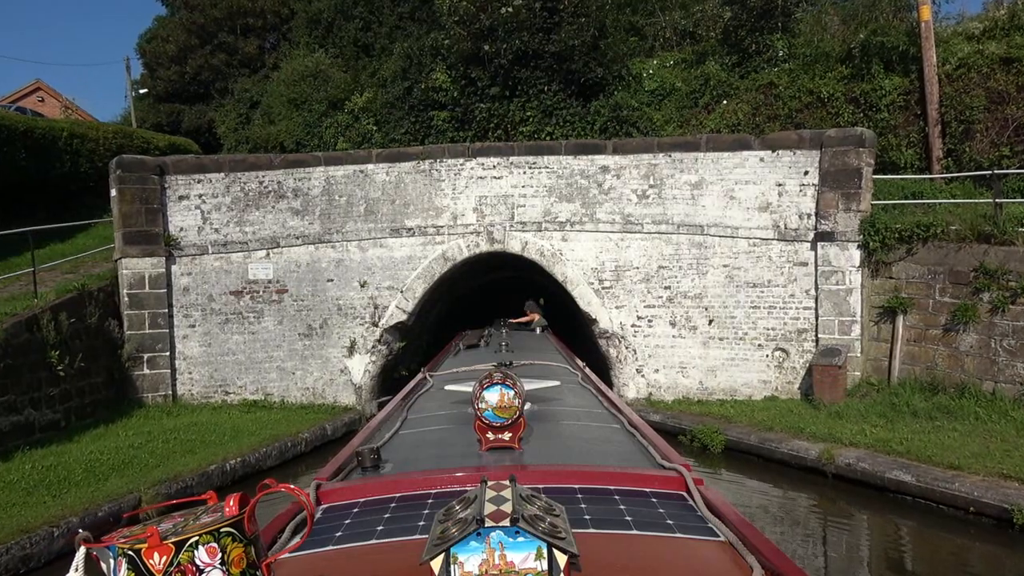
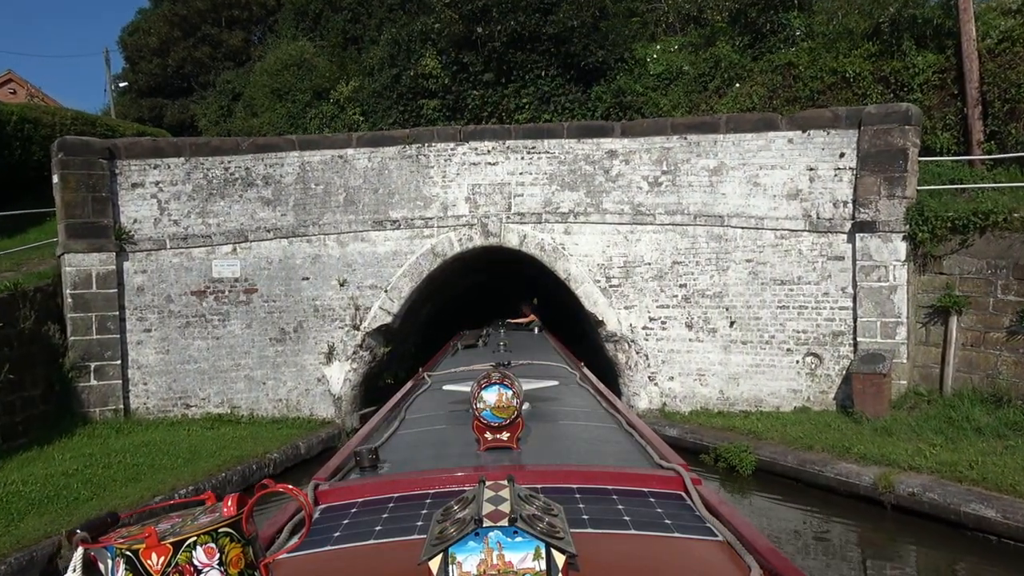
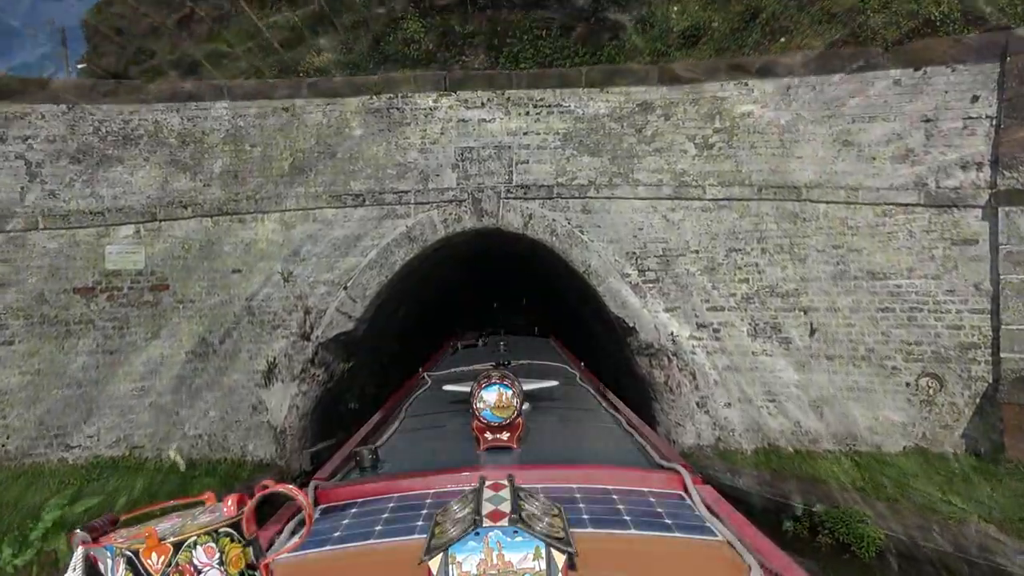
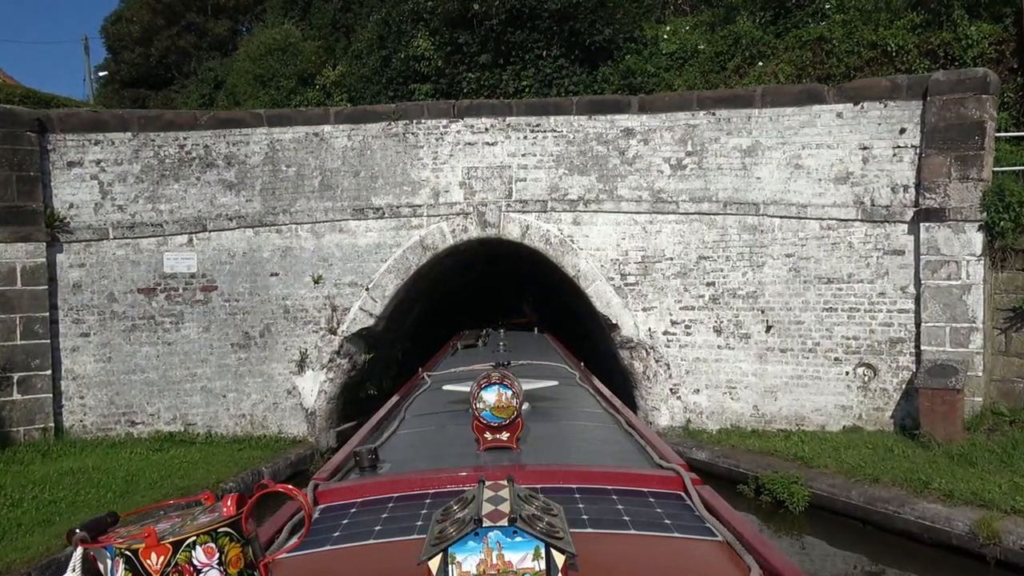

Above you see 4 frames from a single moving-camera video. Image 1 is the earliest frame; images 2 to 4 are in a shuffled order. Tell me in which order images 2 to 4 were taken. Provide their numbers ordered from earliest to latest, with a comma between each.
2, 4, 3
